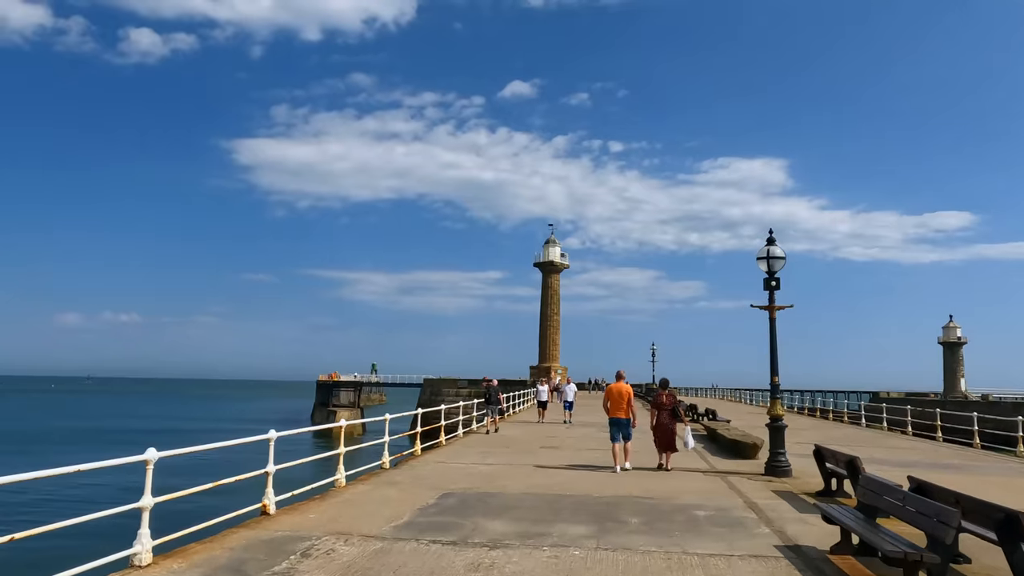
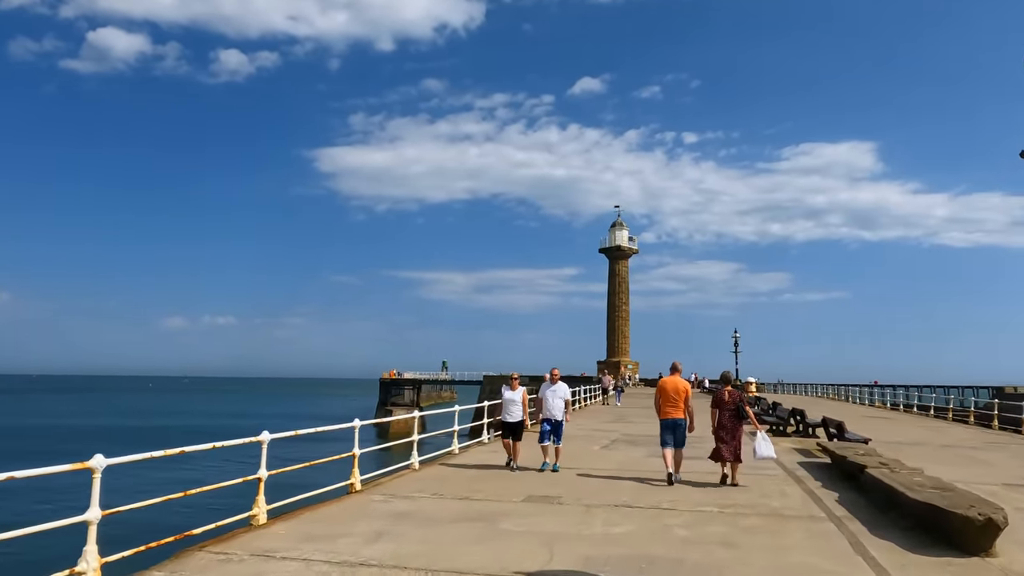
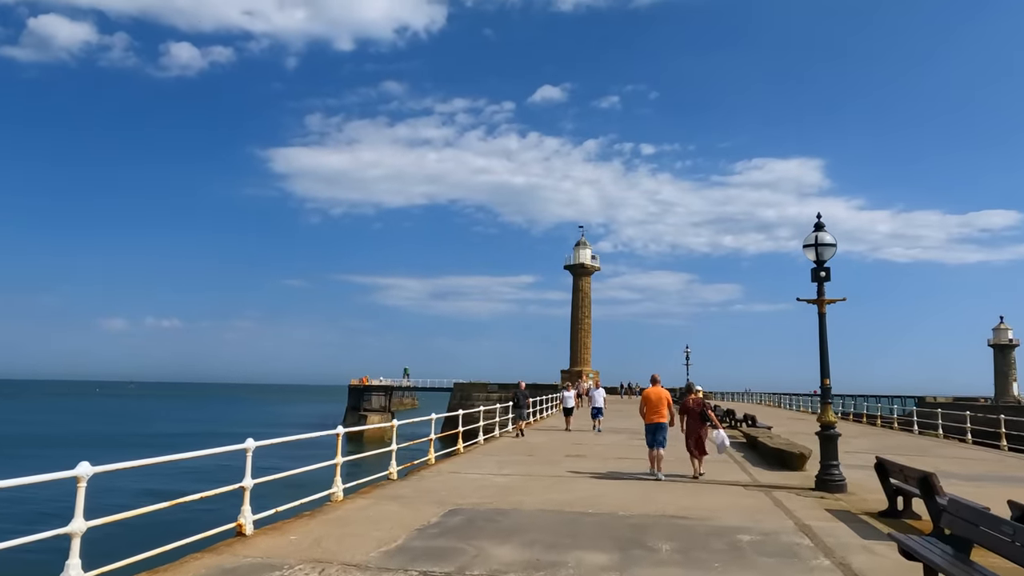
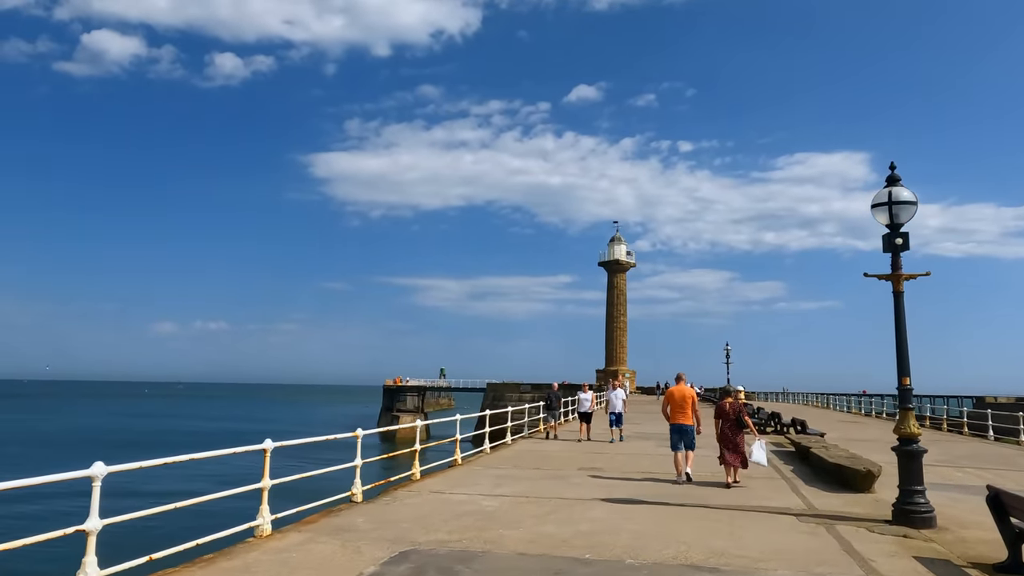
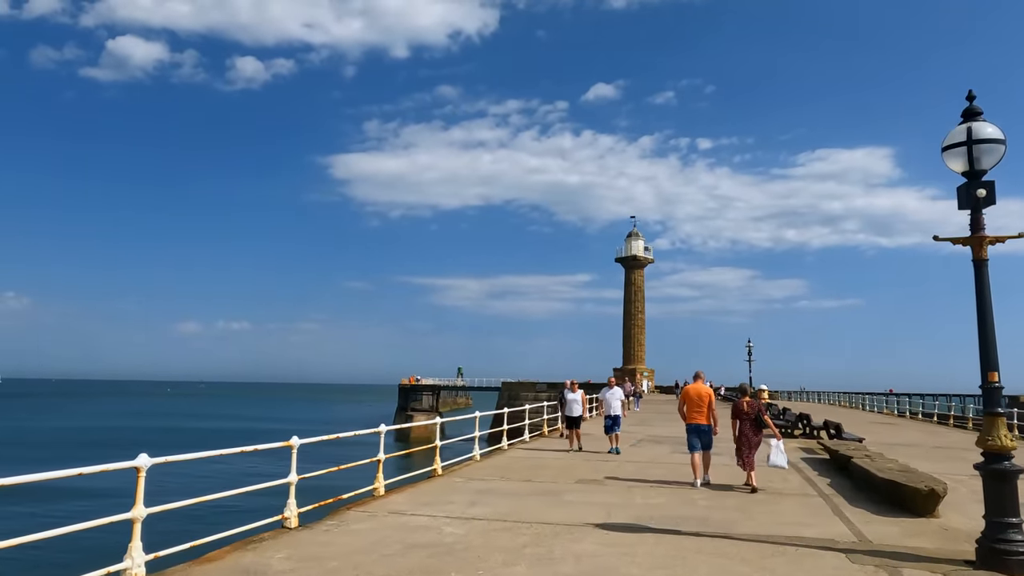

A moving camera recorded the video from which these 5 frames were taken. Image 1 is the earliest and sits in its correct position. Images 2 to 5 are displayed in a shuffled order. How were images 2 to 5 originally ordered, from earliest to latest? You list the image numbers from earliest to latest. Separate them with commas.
3, 4, 5, 2
